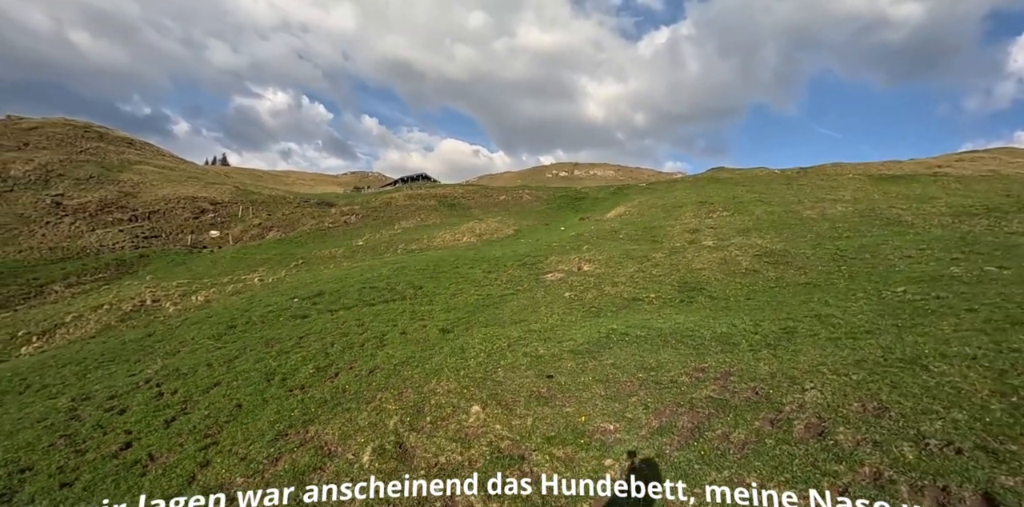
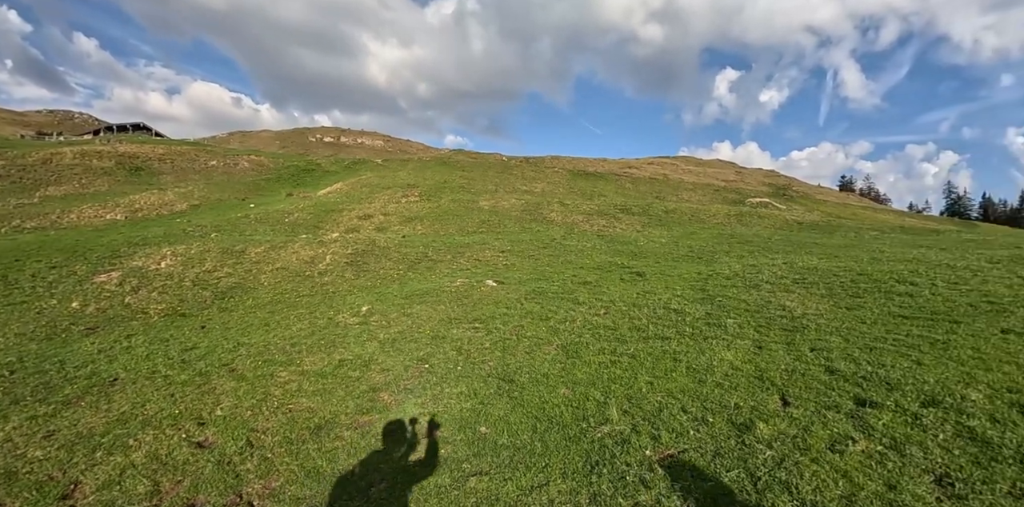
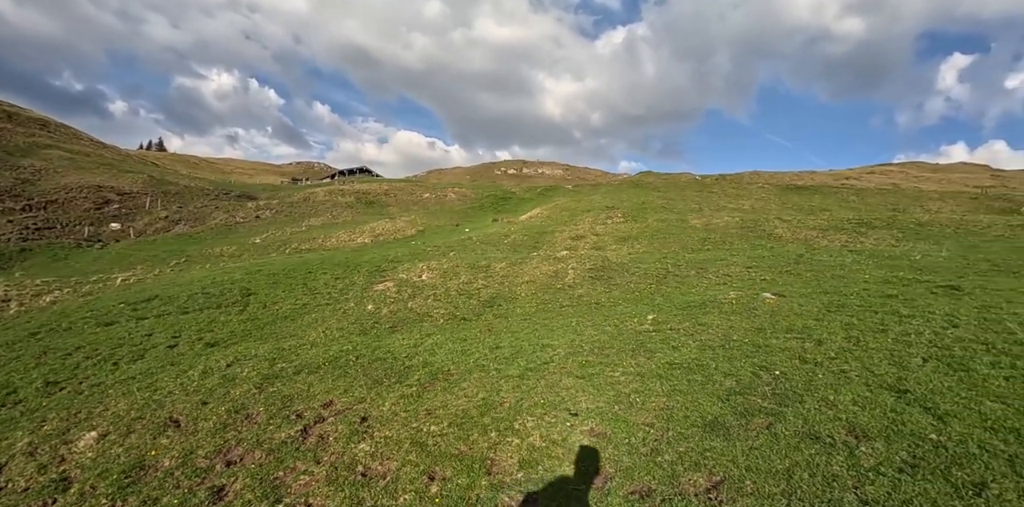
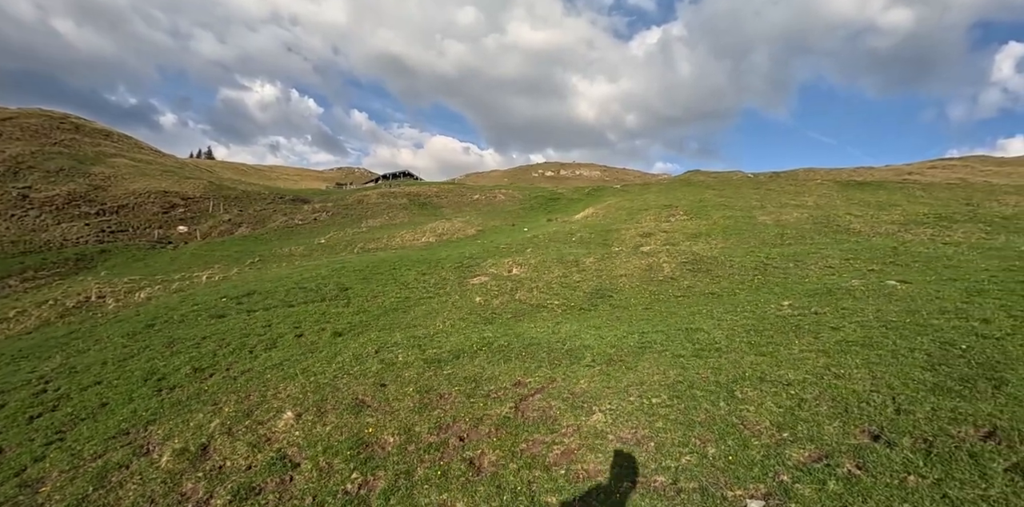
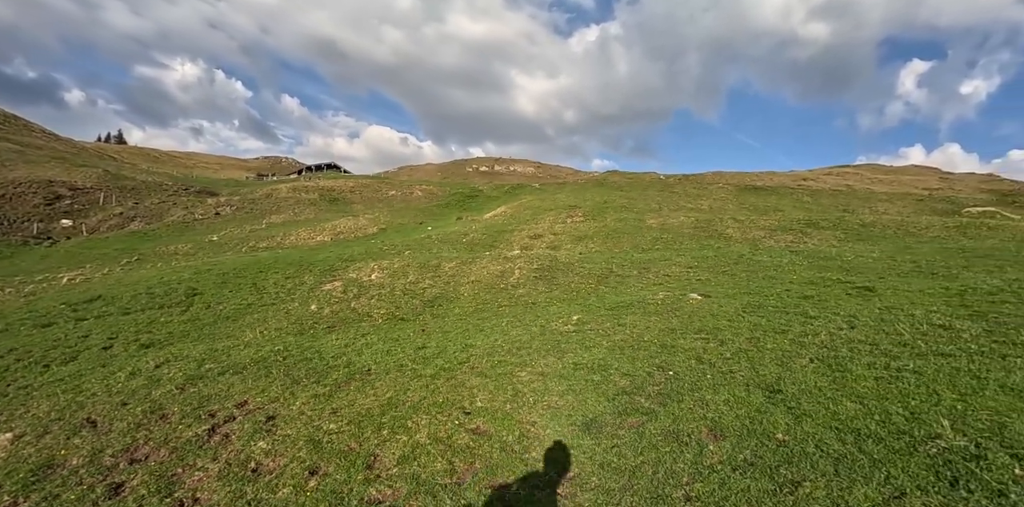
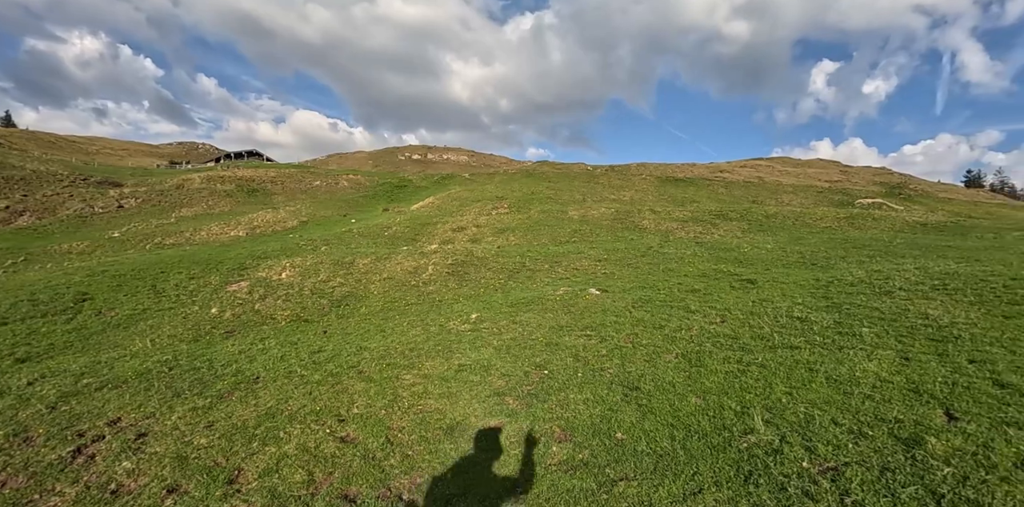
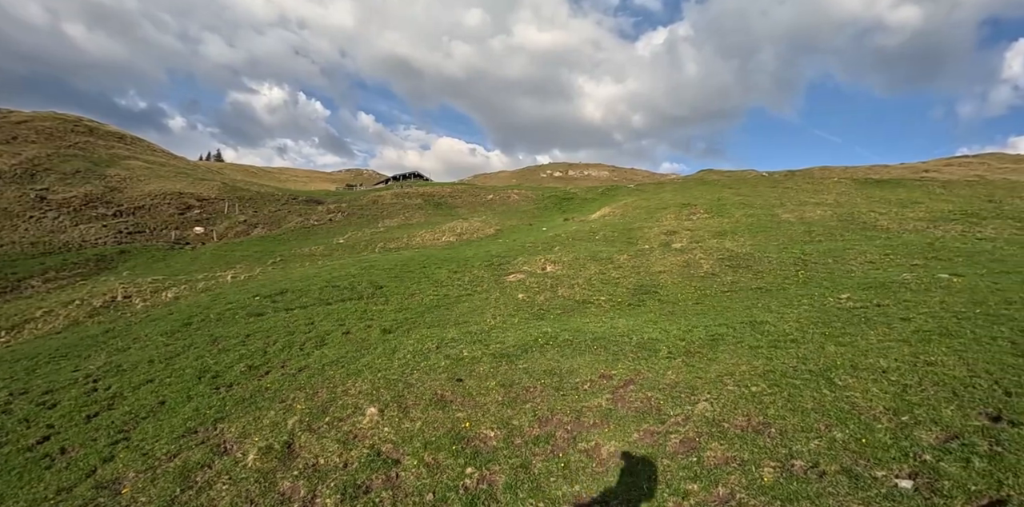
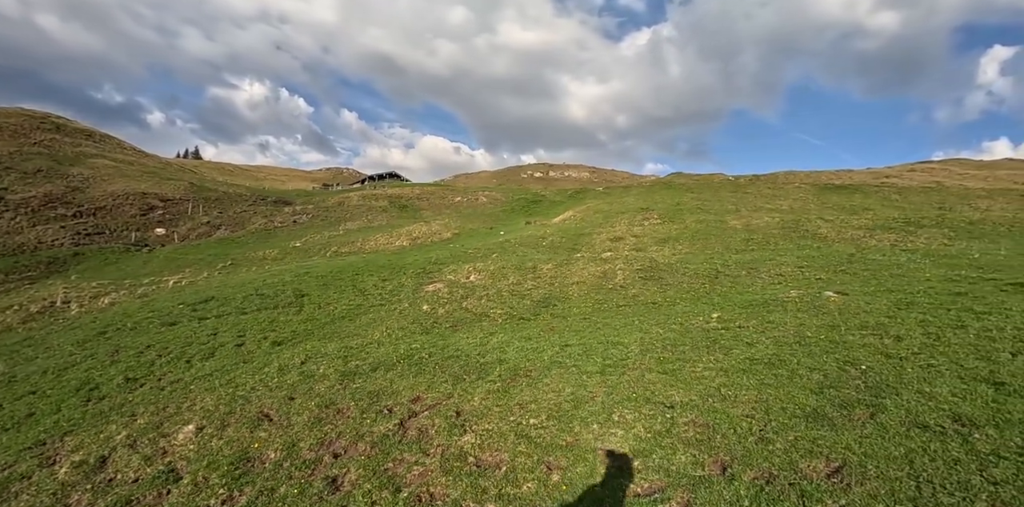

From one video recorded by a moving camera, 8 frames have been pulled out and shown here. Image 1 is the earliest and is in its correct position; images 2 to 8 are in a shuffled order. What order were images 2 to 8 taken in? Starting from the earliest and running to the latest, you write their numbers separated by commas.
7, 4, 8, 3, 5, 6, 2
